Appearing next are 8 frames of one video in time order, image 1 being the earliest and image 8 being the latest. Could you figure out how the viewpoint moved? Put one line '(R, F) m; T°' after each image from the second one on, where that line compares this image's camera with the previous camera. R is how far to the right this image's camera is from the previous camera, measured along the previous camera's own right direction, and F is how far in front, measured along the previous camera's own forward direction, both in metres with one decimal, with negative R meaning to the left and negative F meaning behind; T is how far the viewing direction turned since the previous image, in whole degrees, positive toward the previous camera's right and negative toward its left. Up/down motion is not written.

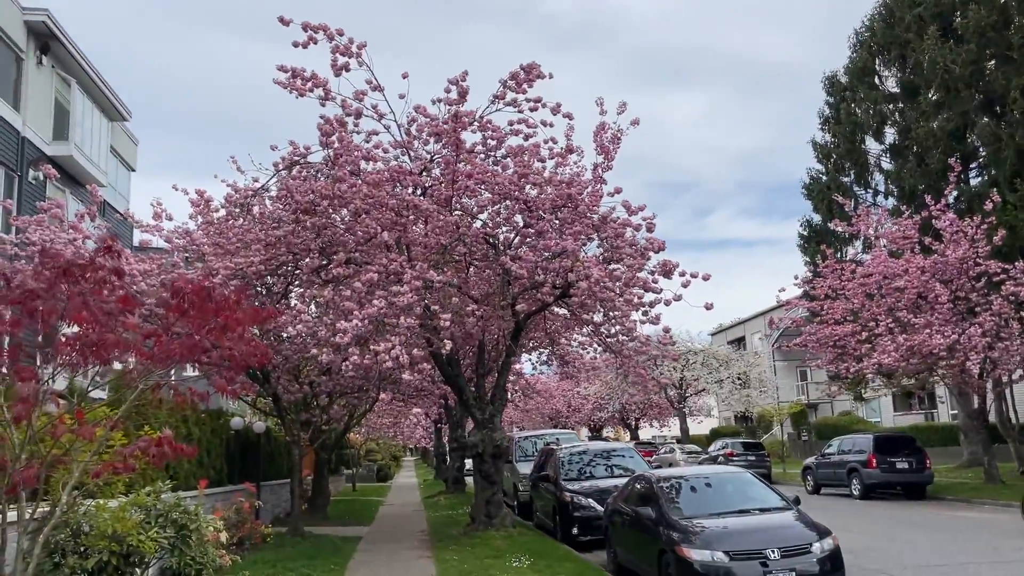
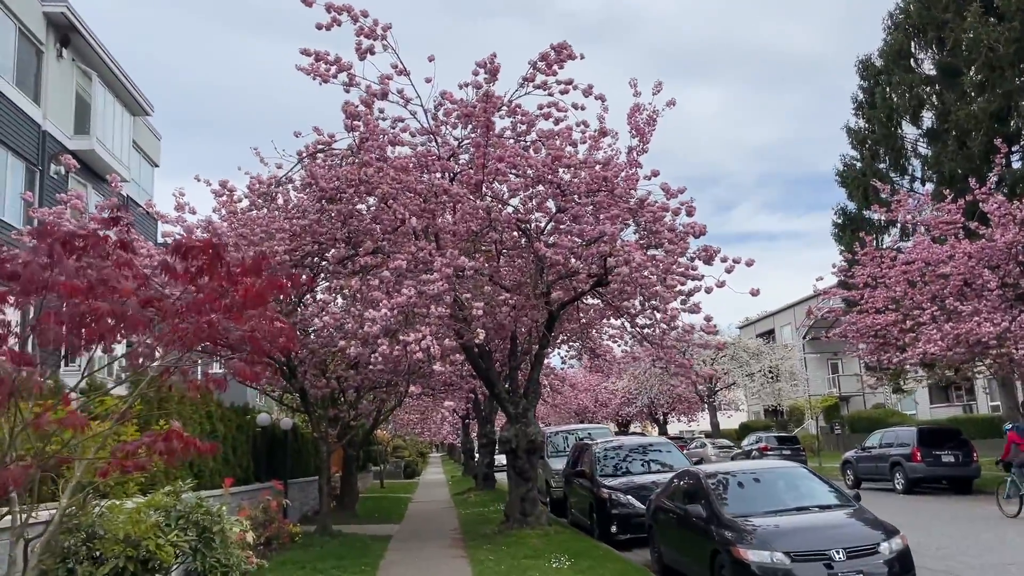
(-0.2, +0.5) m; -2°
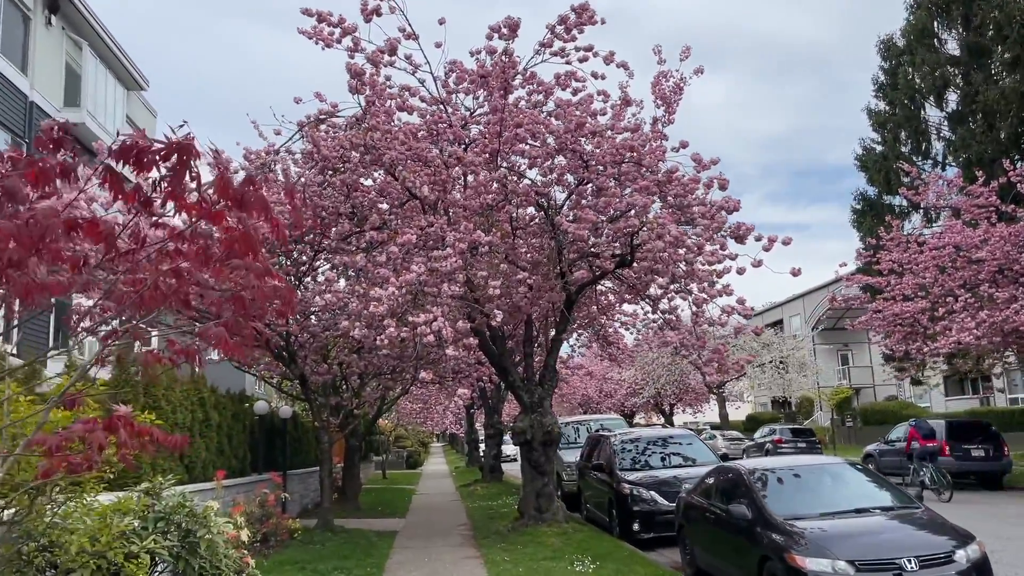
(-0.2, +0.9) m; 0°
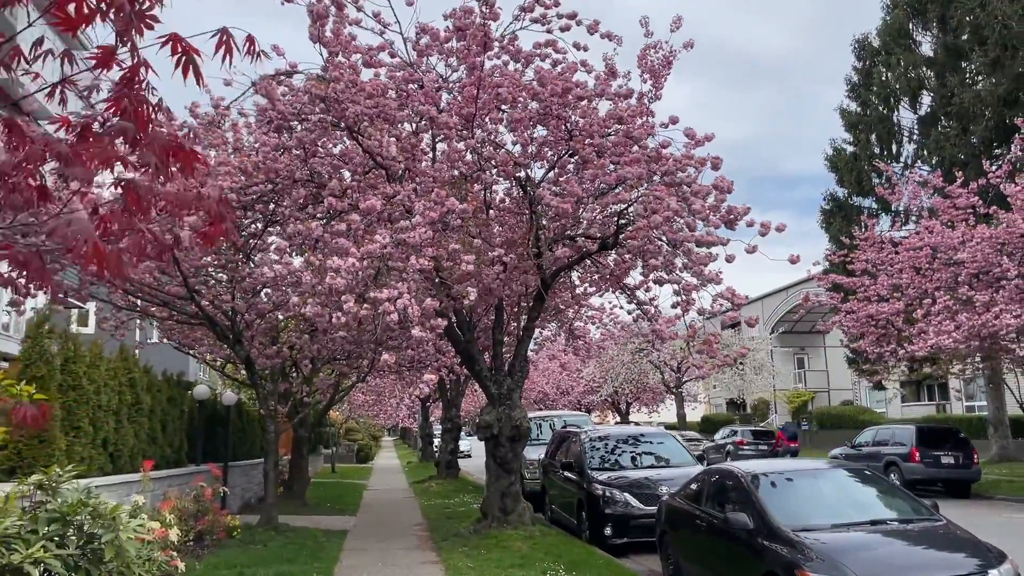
(-0.2, +1.0) m; +3°
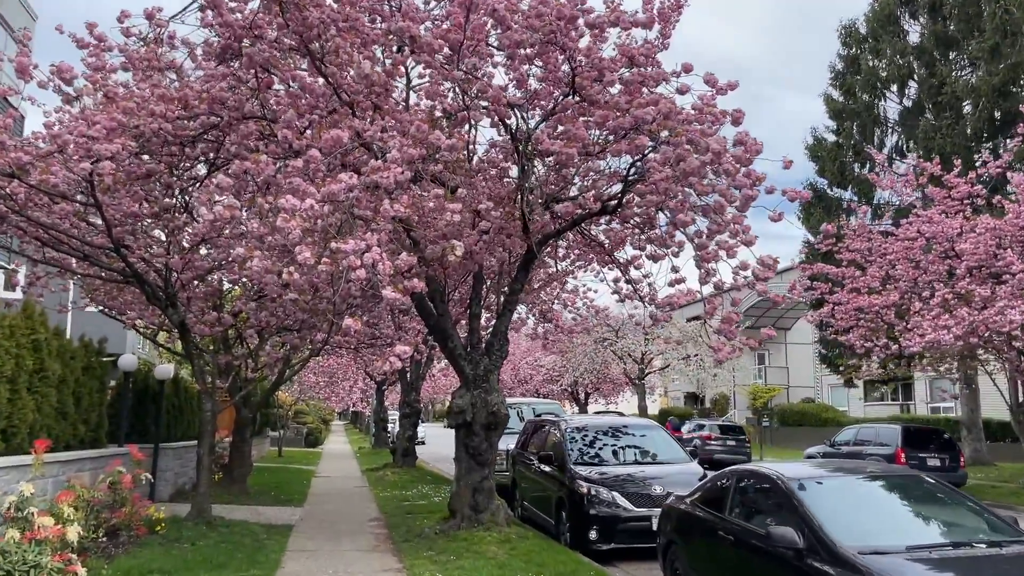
(-0.3, +1.5) m; +3°
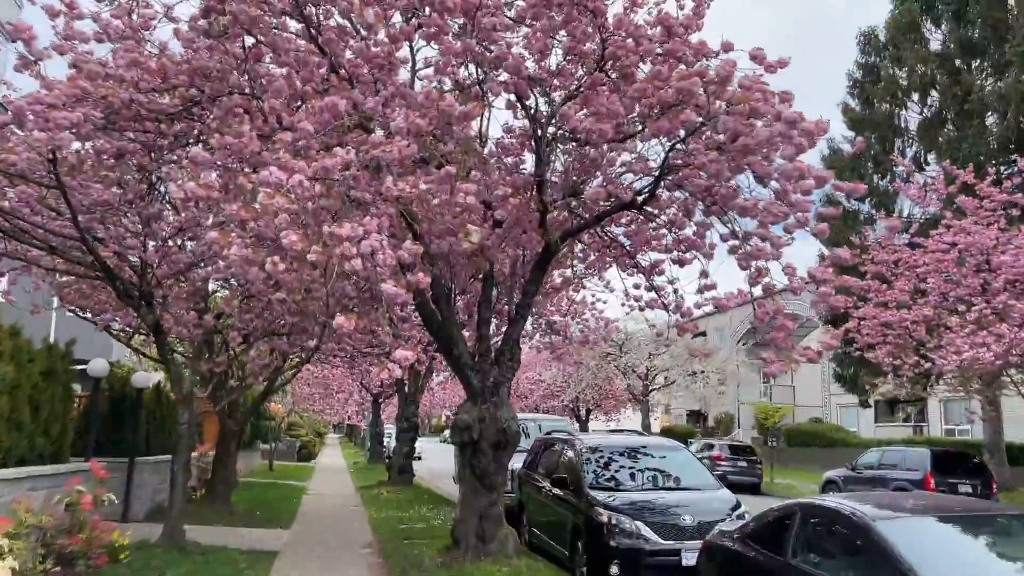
(-0.2, +1.1) m; 0°
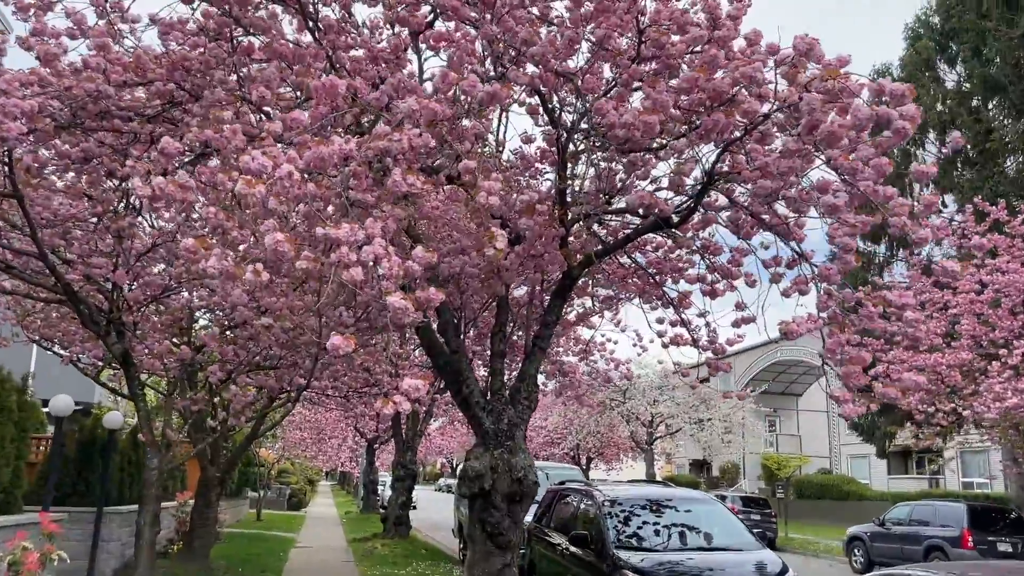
(-0.2, +1.1) m; 0°
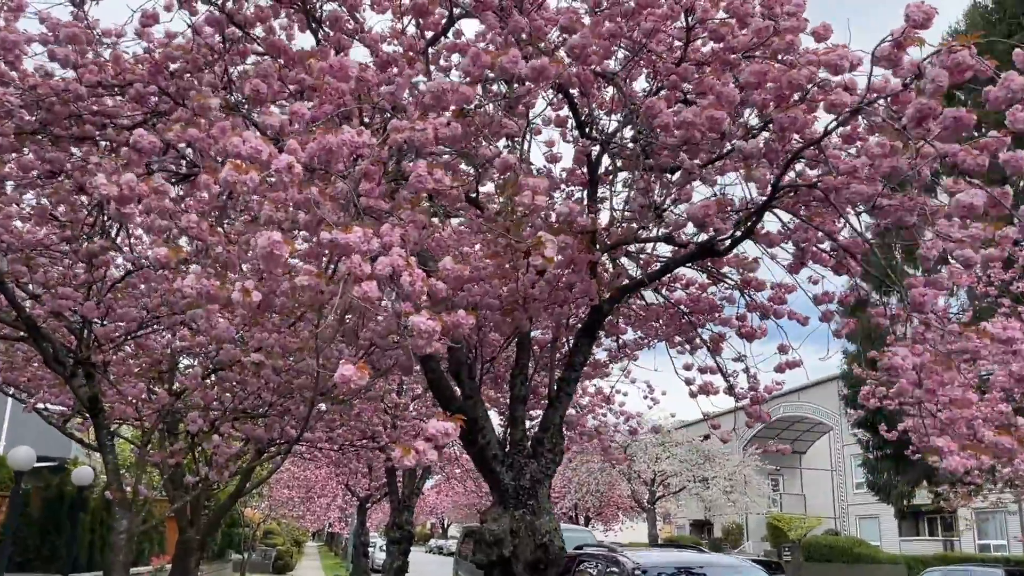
(-0.3, +0.9) m; +1°
